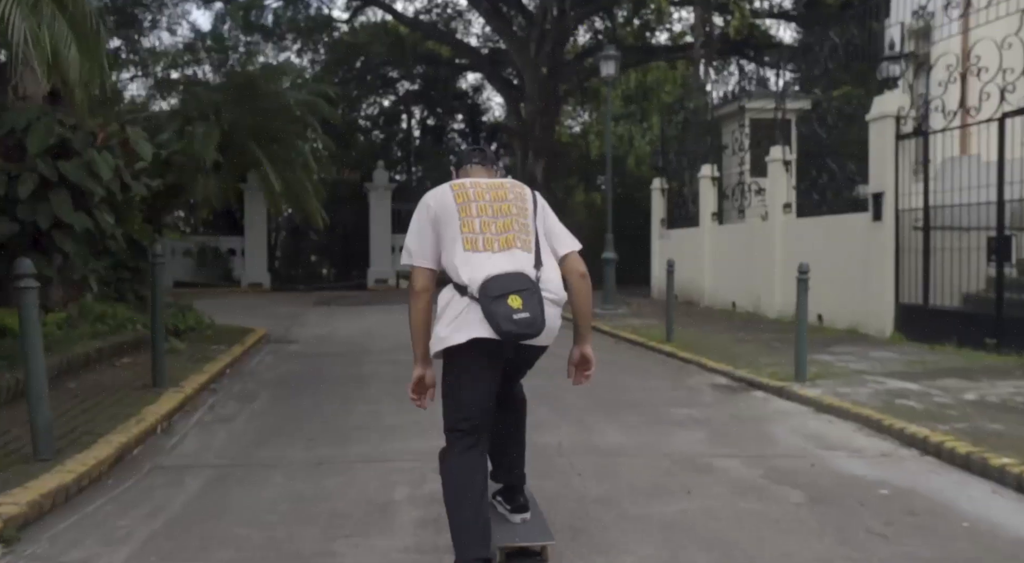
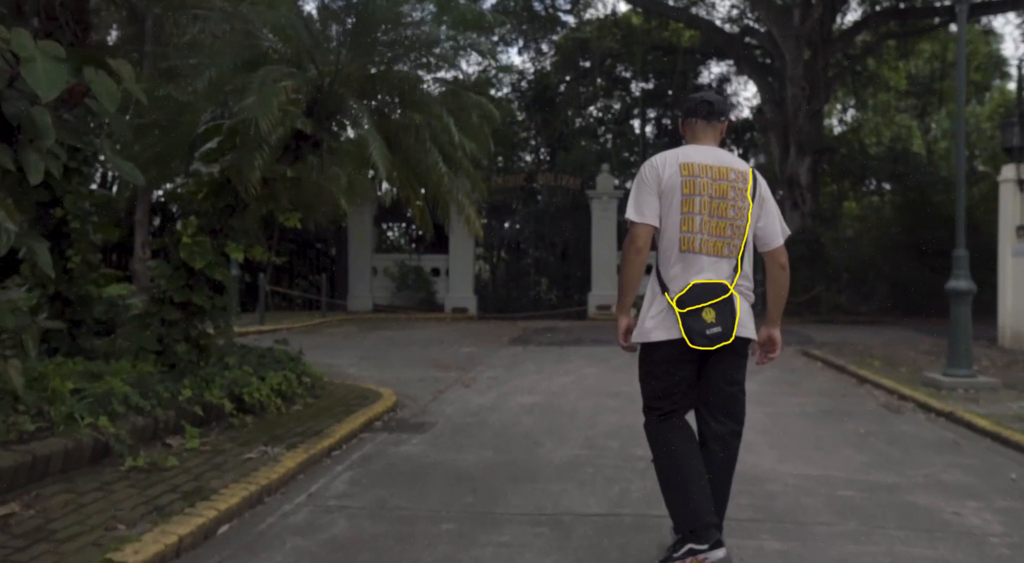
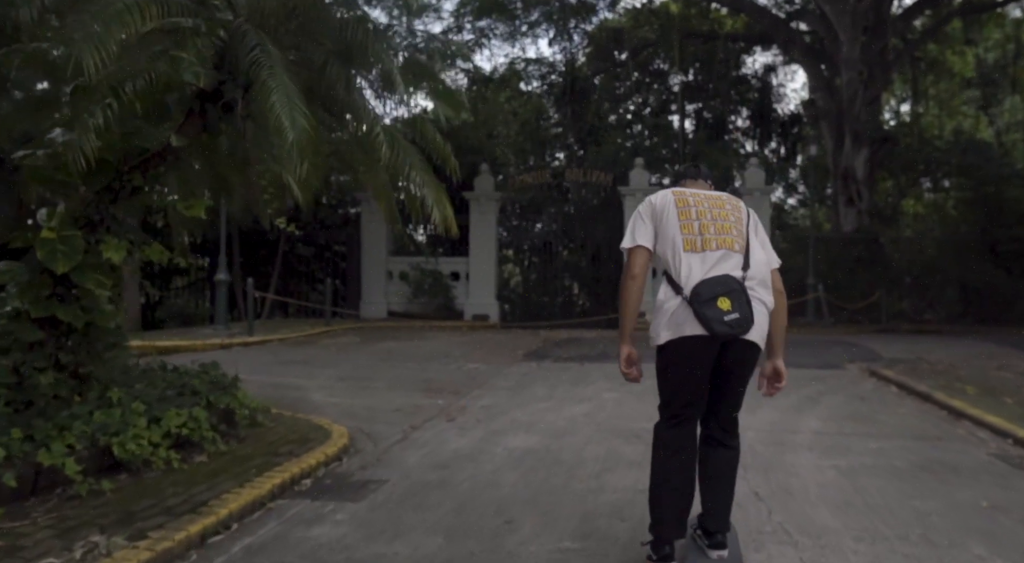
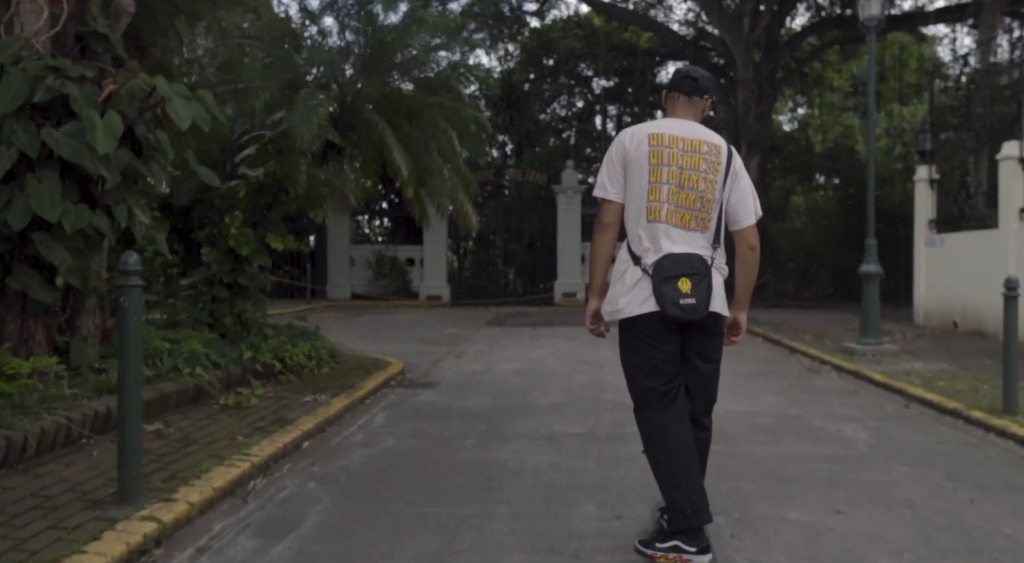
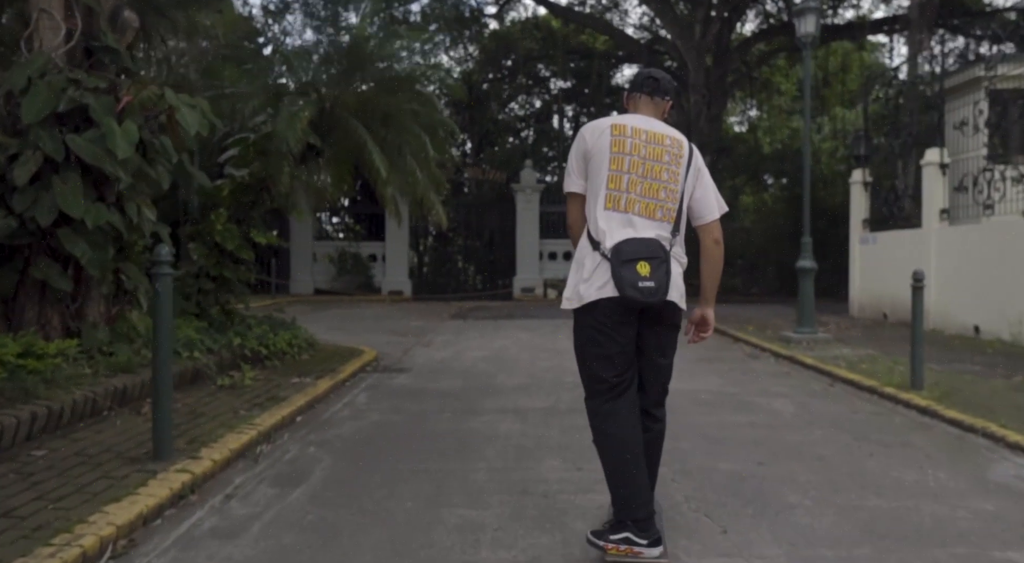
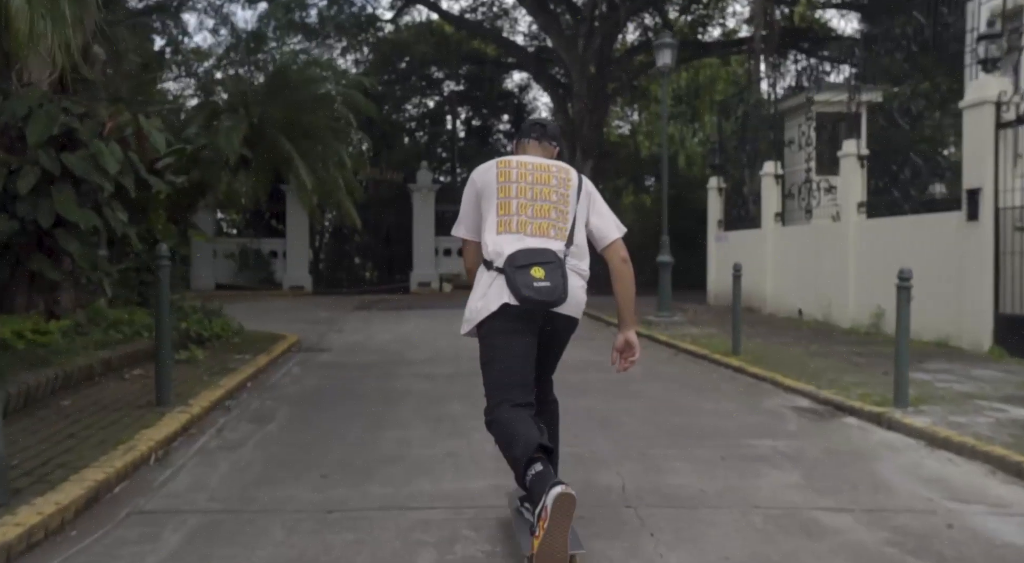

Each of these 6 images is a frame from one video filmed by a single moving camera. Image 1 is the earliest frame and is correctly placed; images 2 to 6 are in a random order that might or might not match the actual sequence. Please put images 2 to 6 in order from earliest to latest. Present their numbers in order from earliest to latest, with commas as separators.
6, 5, 4, 2, 3
